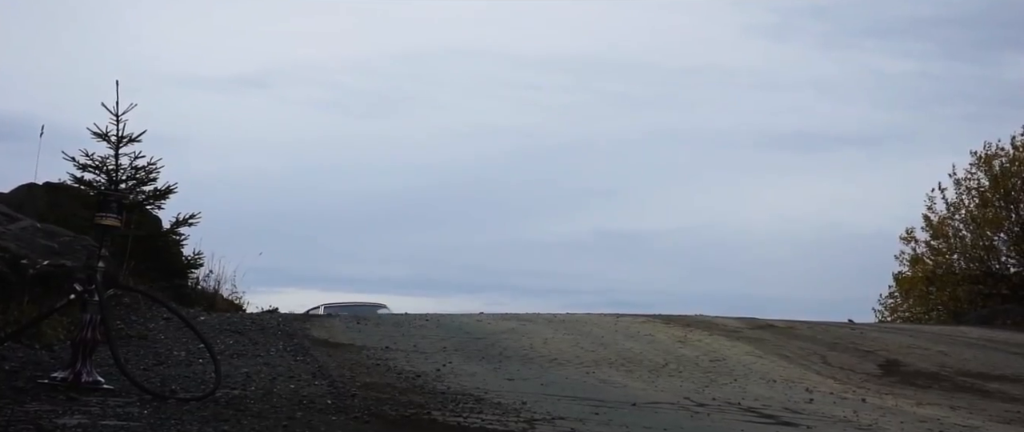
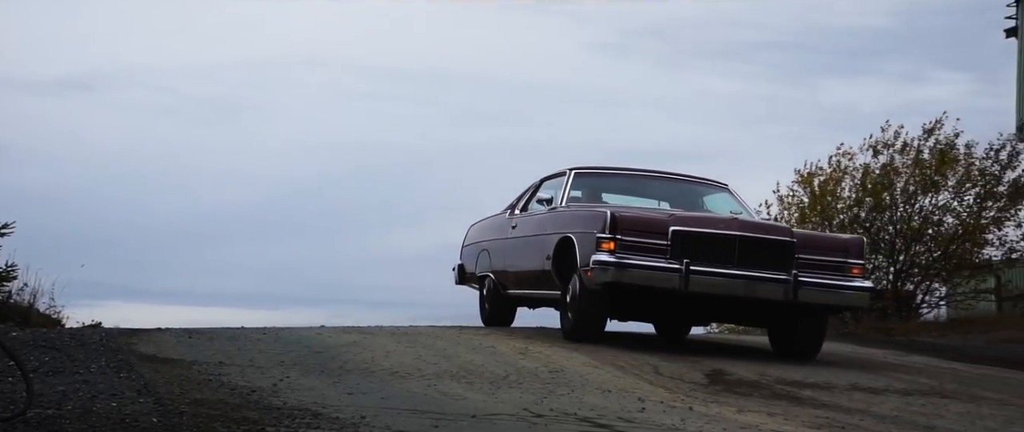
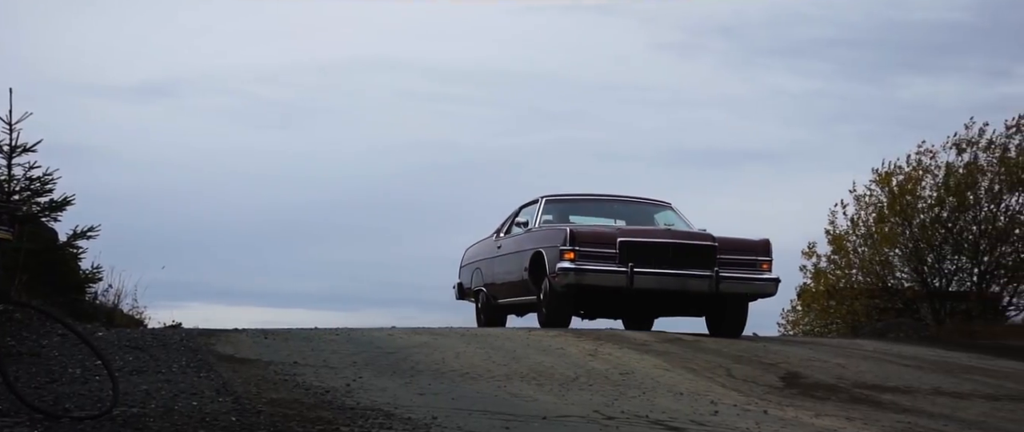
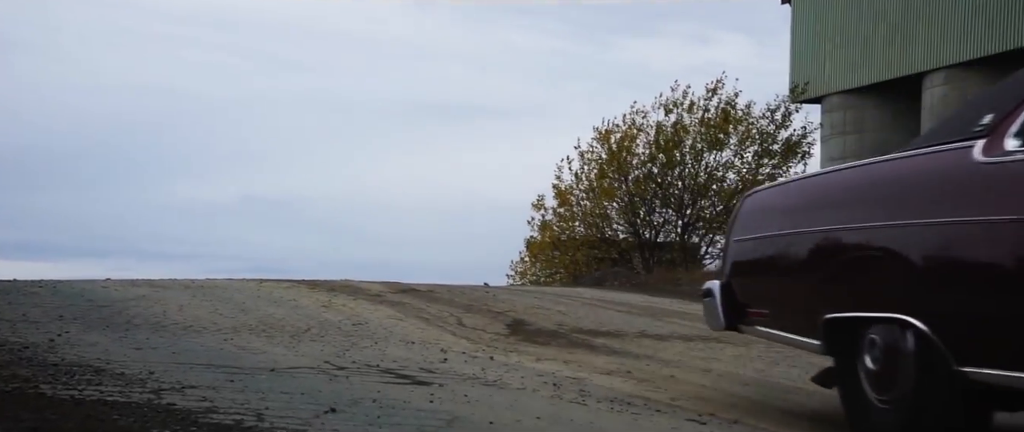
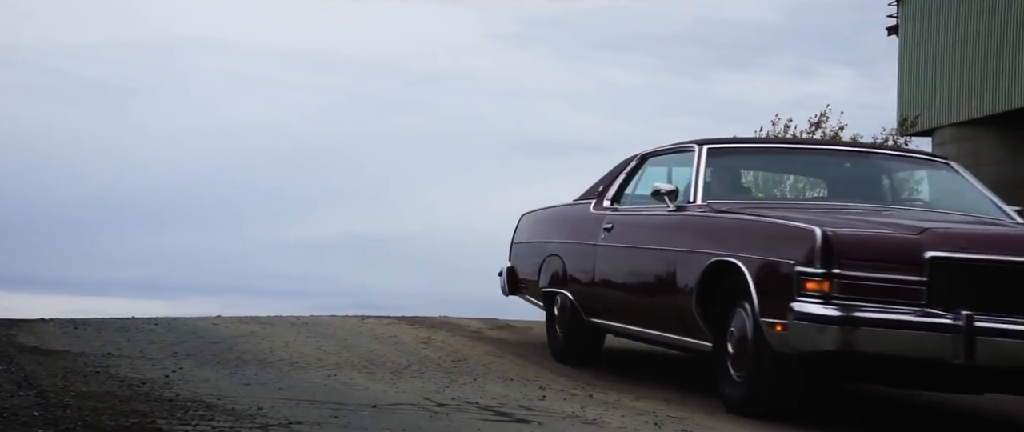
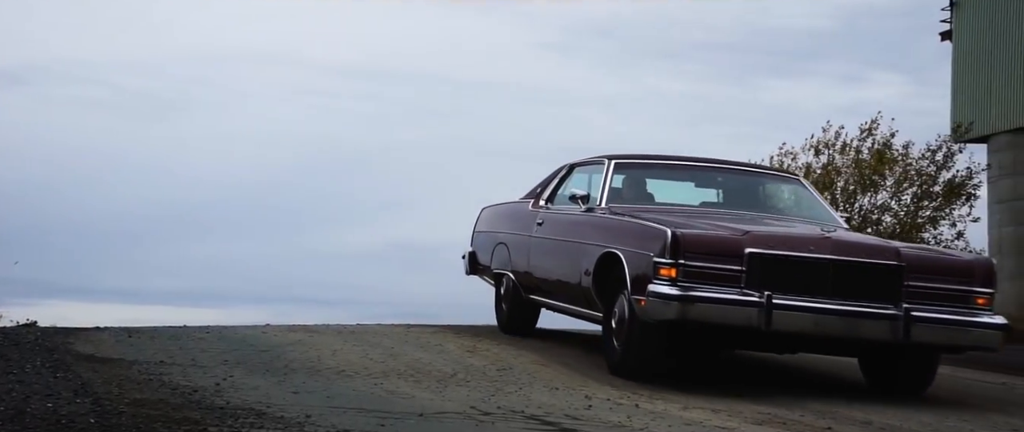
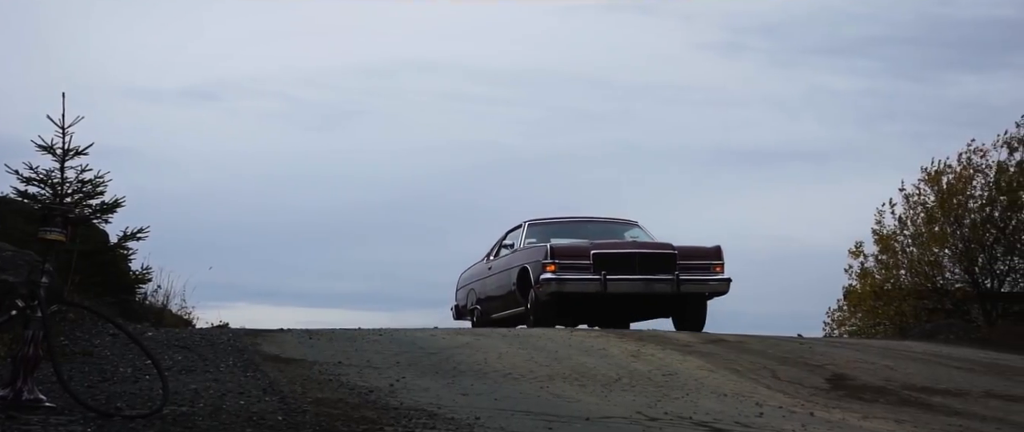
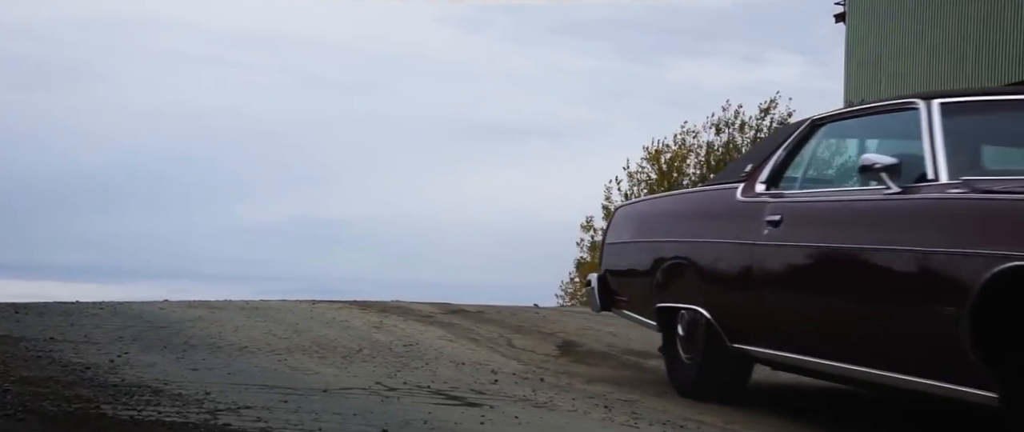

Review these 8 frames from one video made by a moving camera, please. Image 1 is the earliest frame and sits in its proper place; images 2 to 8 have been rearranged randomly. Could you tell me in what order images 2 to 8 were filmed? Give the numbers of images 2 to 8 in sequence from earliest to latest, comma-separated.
7, 3, 2, 6, 5, 8, 4
